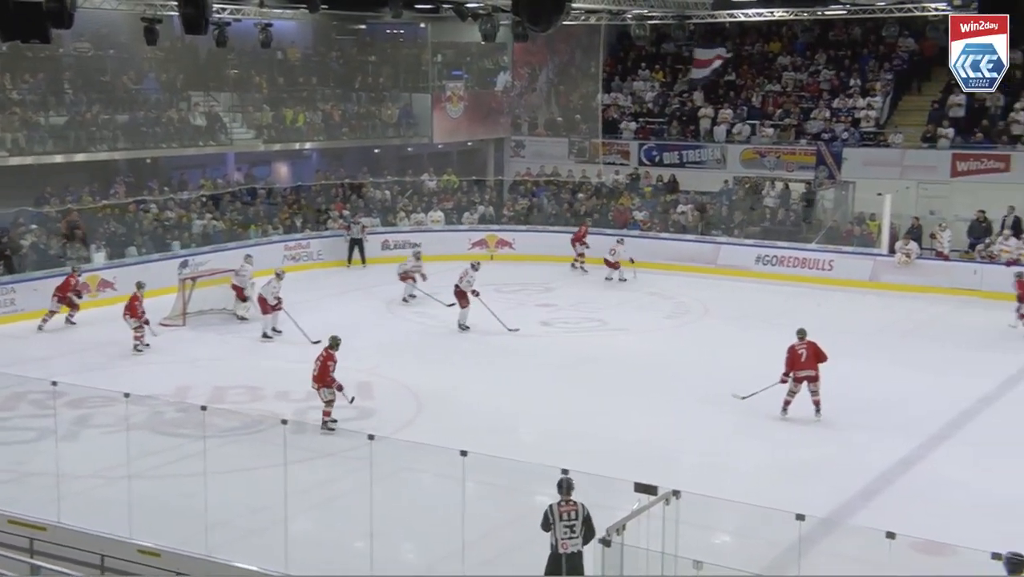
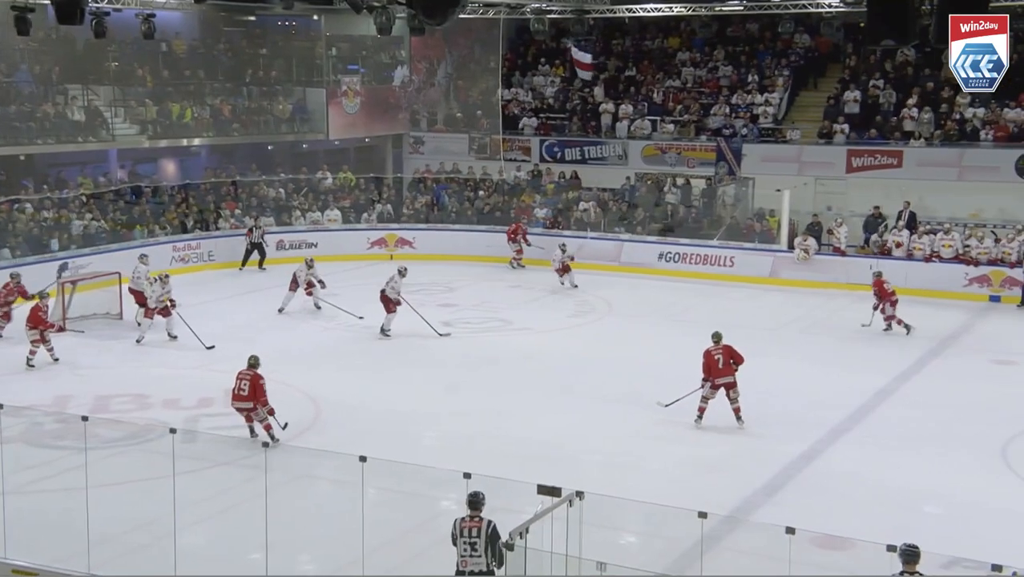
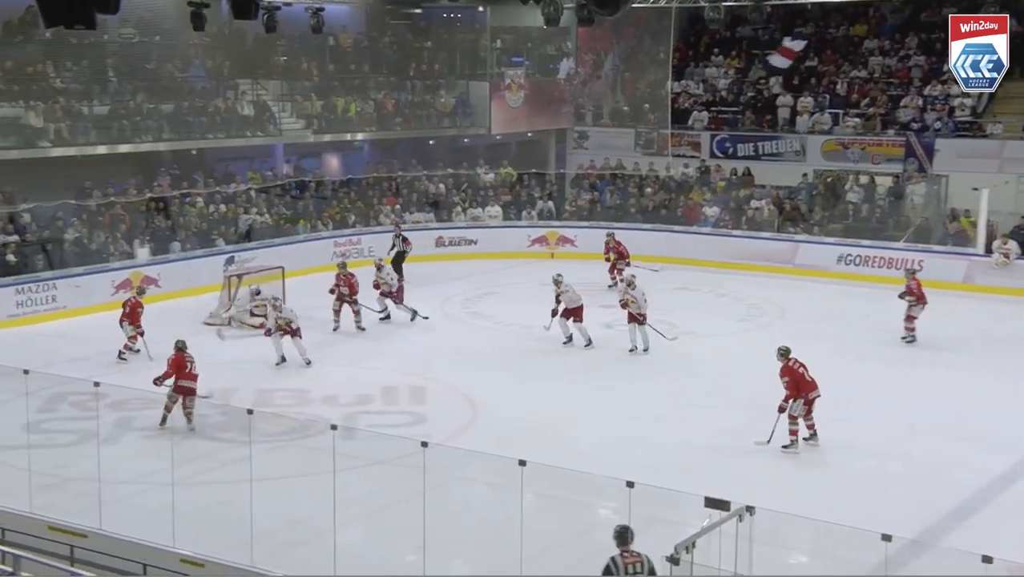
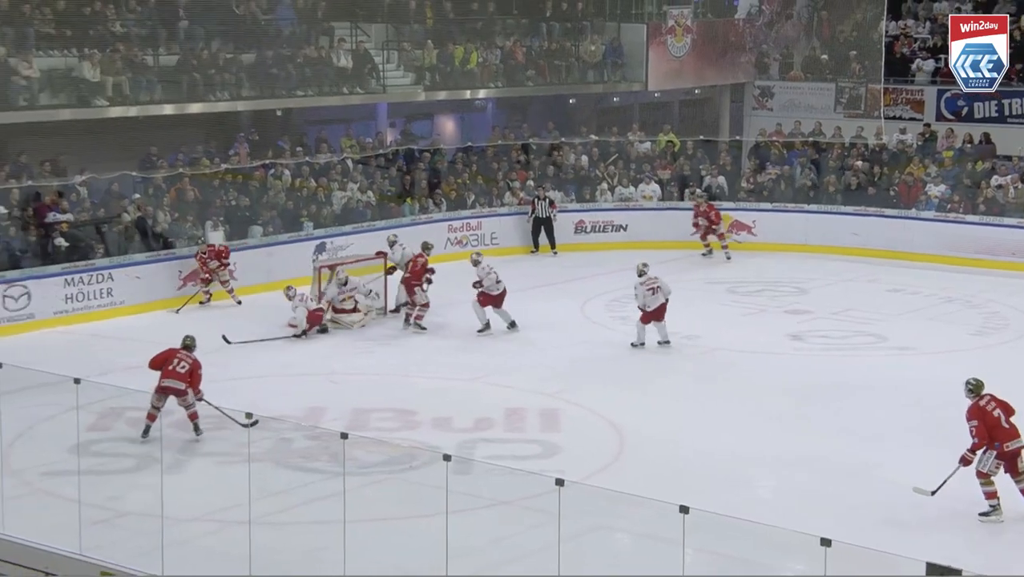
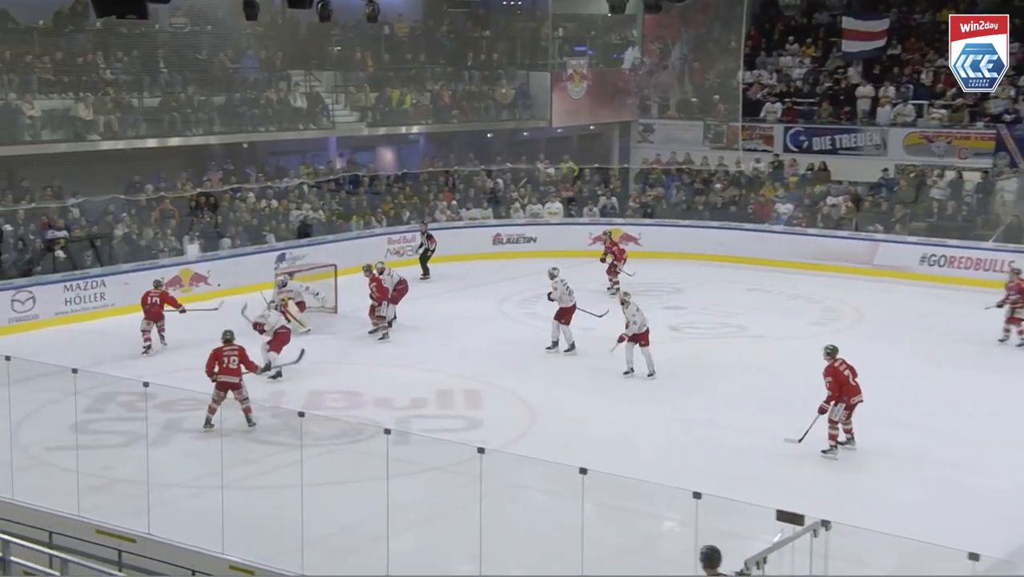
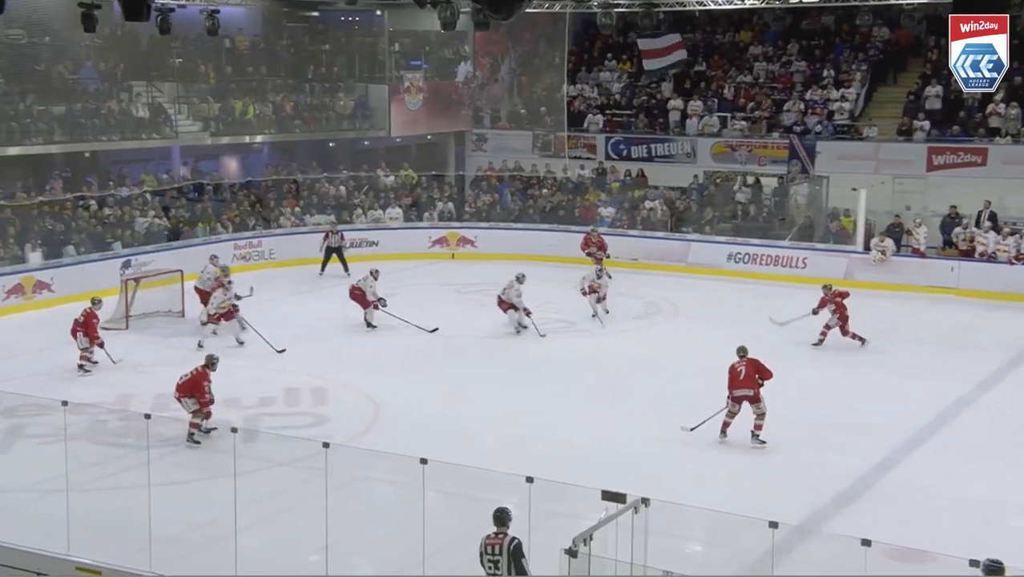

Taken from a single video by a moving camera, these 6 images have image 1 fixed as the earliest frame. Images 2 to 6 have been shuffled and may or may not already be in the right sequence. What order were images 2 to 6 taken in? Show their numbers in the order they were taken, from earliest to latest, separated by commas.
2, 6, 3, 5, 4
